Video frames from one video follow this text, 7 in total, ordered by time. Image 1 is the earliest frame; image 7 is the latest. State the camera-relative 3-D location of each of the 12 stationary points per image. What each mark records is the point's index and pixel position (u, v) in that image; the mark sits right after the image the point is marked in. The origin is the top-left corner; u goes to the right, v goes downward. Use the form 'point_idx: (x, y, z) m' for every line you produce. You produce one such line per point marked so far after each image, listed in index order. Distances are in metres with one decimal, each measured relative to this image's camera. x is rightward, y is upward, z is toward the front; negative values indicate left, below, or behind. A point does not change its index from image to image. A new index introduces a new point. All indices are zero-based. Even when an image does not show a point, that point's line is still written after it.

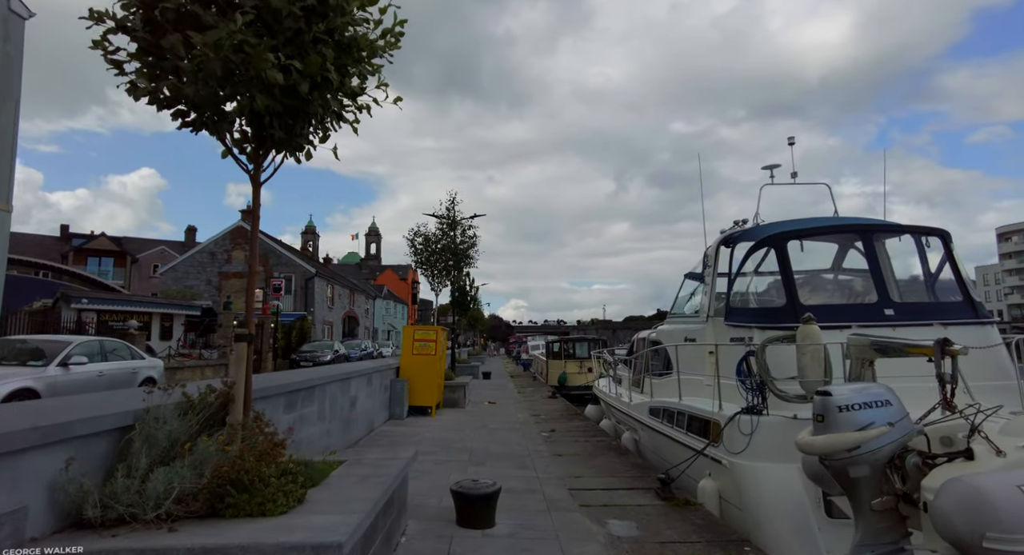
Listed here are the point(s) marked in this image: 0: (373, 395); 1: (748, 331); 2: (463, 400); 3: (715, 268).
0: (-2.3, -2.0, +9.3) m
1: (+2.7, -0.6, +6.5) m
2: (-1.2, -2.9, +13.2) m
3: (+2.8, +0.1, +7.8) m
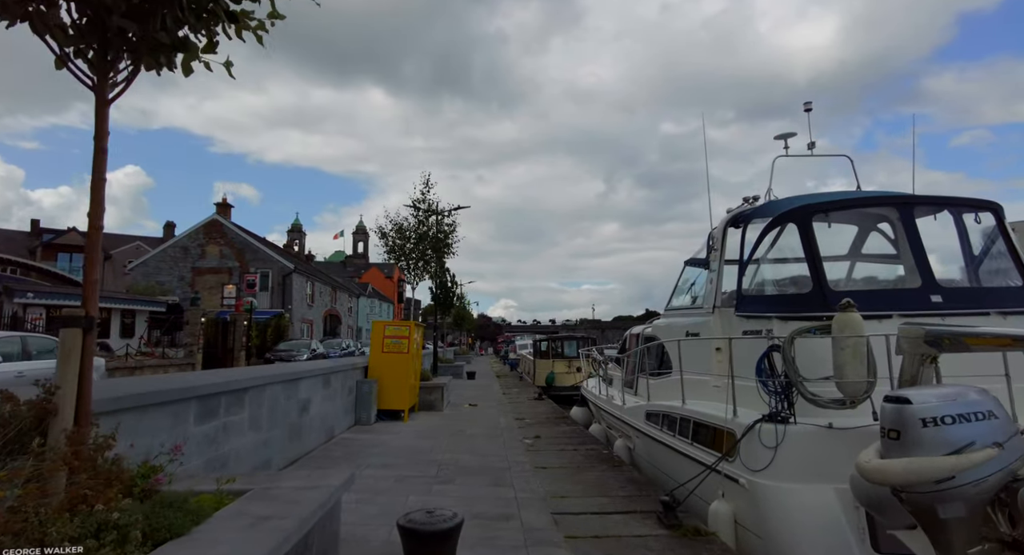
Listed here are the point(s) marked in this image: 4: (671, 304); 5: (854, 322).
0: (-2.6, -1.8, +8.2) m
1: (+2.5, -0.5, +5.4) m
2: (-1.6, -2.7, +12.1) m
3: (+2.5, +0.3, +6.8) m
4: (+2.4, -0.4, +8.4) m
5: (+2.6, -0.3, +4.2) m
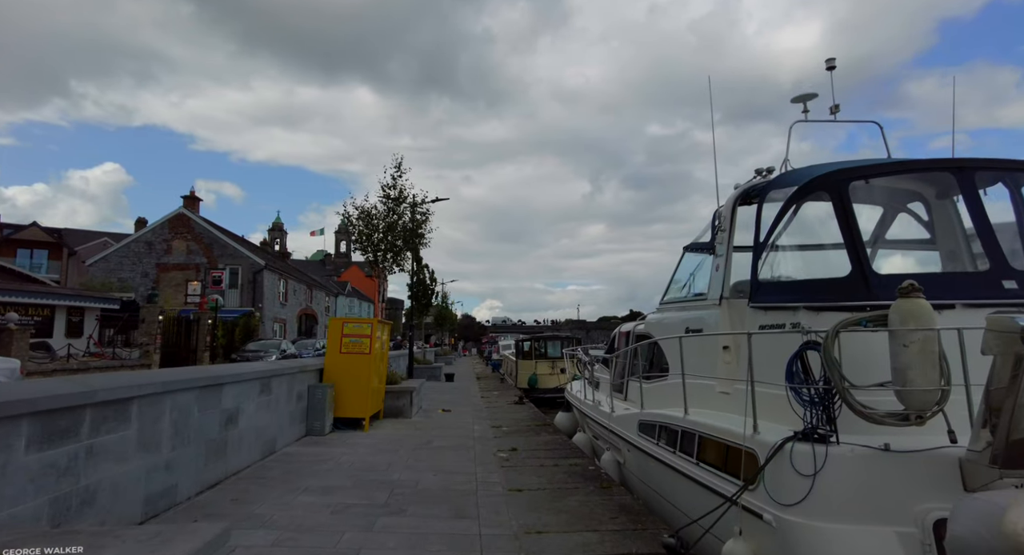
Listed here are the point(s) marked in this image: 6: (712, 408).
0: (-3.0, -1.7, +7.0) m
1: (+2.2, -0.3, +4.4) m
2: (-2.0, -2.6, +11.0) m
3: (+2.2, +0.5, +5.7) m
4: (+2.0, -0.3, +7.4) m
5: (+2.3, -0.2, +3.1) m
6: (+1.9, -1.2, +5.2) m
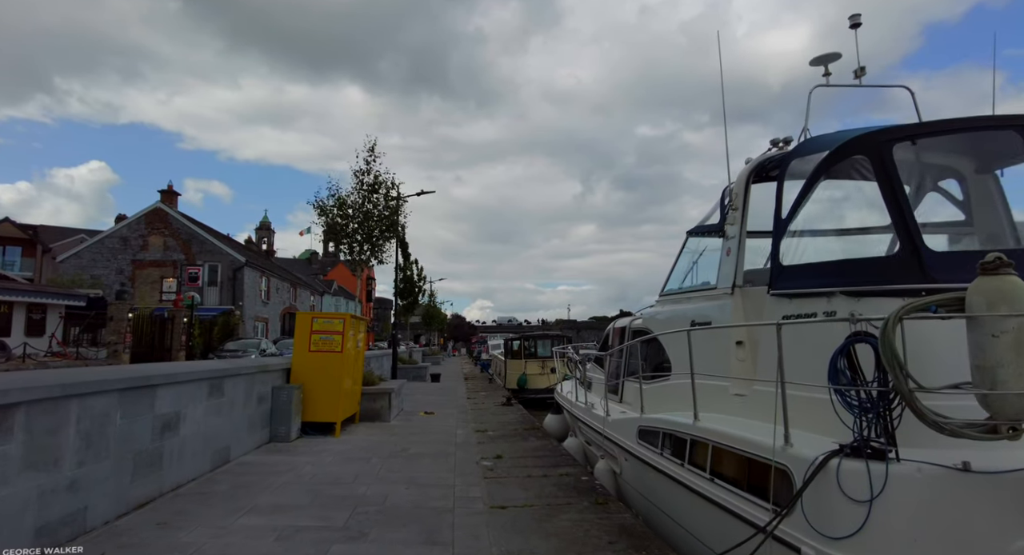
0: (-3.2, -1.5, +6.2) m
1: (+2.1, -0.2, +3.7) m
2: (-2.3, -2.5, +10.2) m
3: (+2.1, +0.6, +5.0) m
4: (+1.8, -0.2, +6.6) m
5: (+2.2, -0.1, +2.4) m
6: (+1.7, -1.1, +4.5) m
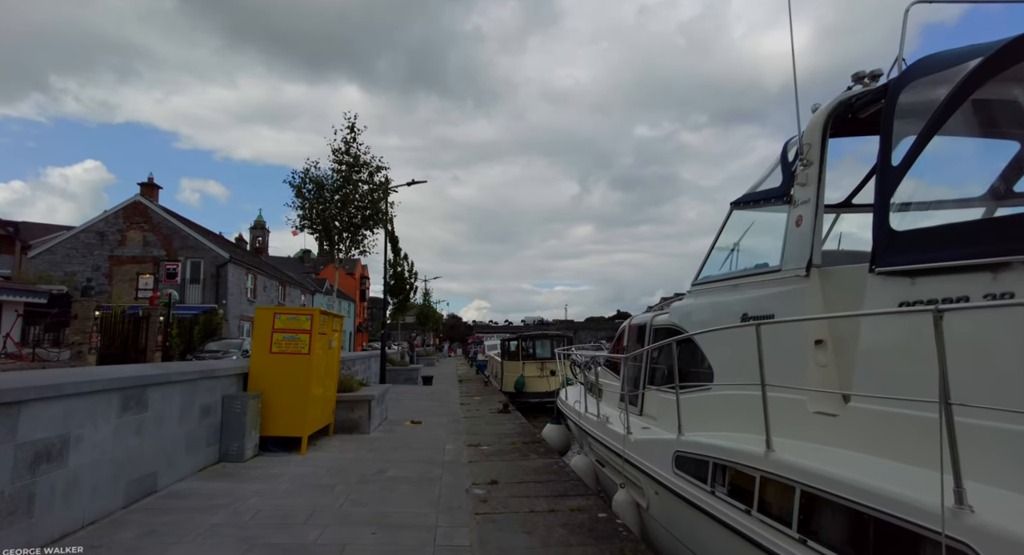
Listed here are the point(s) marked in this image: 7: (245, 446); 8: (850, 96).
0: (-3.2, -1.4, +4.9) m
1: (+2.1, 0.0, +2.4) m
2: (-2.3, -2.3, +8.9) m
3: (+2.1, +0.7, +3.8) m
4: (+1.8, 0.0, +5.4) m
5: (+2.2, +0.1, +1.2) m
6: (+1.7, -0.9, +3.2) m
7: (-3.1, -2.0, +6.6) m
8: (+2.2, +1.2, +3.7) m
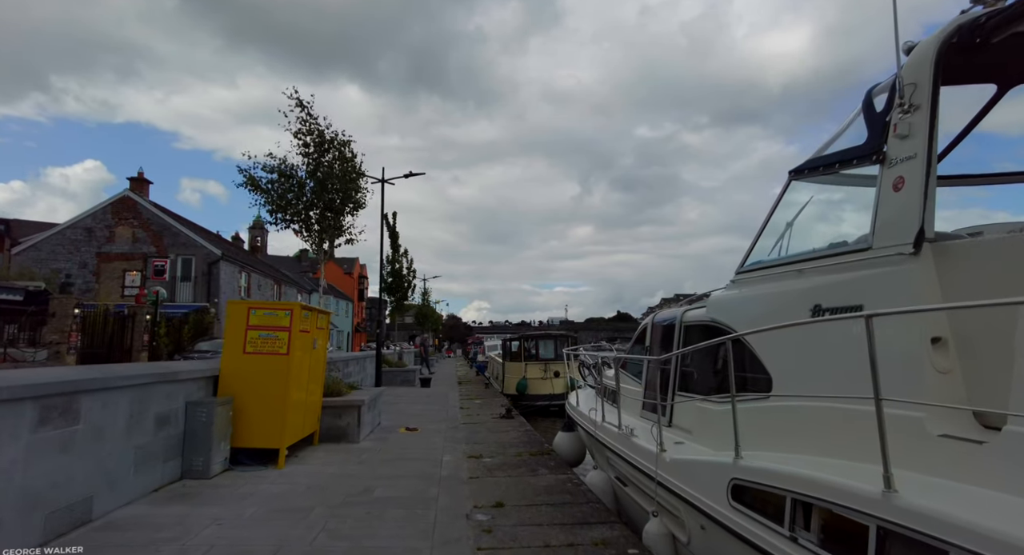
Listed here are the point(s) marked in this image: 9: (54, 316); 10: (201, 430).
0: (-3.1, -1.3, +4.0) m
1: (+2.1, +0.1, +1.6) m
2: (-2.3, -2.2, +8.1) m
3: (+2.1, +0.8, +2.9) m
4: (+1.9, +0.1, +4.5) m
5: (+2.3, +0.2, +0.3) m
6: (+1.8, -0.8, +2.4) m
7: (-3.1, -1.9, +5.7) m
8: (+2.3, +1.3, +2.8) m
9: (-13.0, -1.1, +15.8) m
10: (-3.2, -1.5, +5.6) m
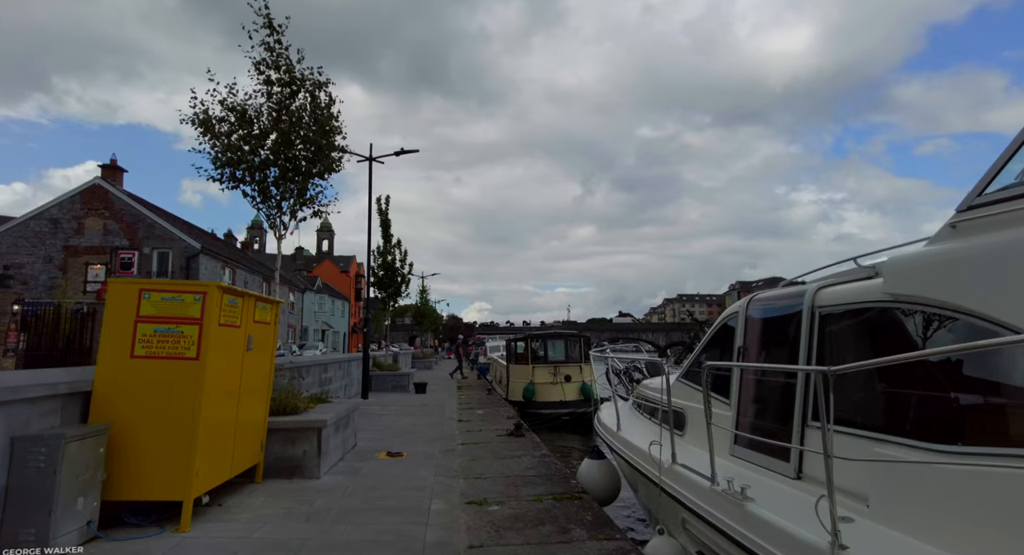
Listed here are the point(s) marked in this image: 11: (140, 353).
0: (-3.0, -1.0, +1.9) m
1: (+2.3, +0.4, -0.6) m
2: (-2.1, -2.0, +5.9) m
3: (+2.3, +1.1, +0.8) m
4: (+2.0, +0.4, +2.4) m
5: (+2.4, +0.5, -1.8) m
6: (+1.9, -0.6, +0.2) m
7: (-2.9, -1.6, +3.5) m
8: (+2.5, +1.6, +0.6) m
9: (-12.8, -0.9, +13.7) m
10: (-3.0, -1.3, +3.5) m
11: (-2.8, -0.6, +4.2) m
